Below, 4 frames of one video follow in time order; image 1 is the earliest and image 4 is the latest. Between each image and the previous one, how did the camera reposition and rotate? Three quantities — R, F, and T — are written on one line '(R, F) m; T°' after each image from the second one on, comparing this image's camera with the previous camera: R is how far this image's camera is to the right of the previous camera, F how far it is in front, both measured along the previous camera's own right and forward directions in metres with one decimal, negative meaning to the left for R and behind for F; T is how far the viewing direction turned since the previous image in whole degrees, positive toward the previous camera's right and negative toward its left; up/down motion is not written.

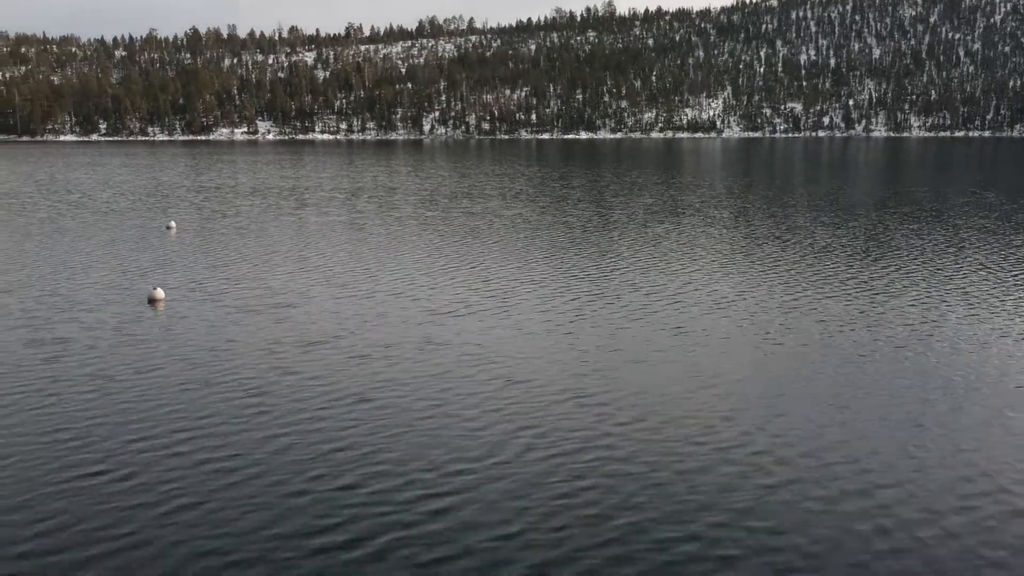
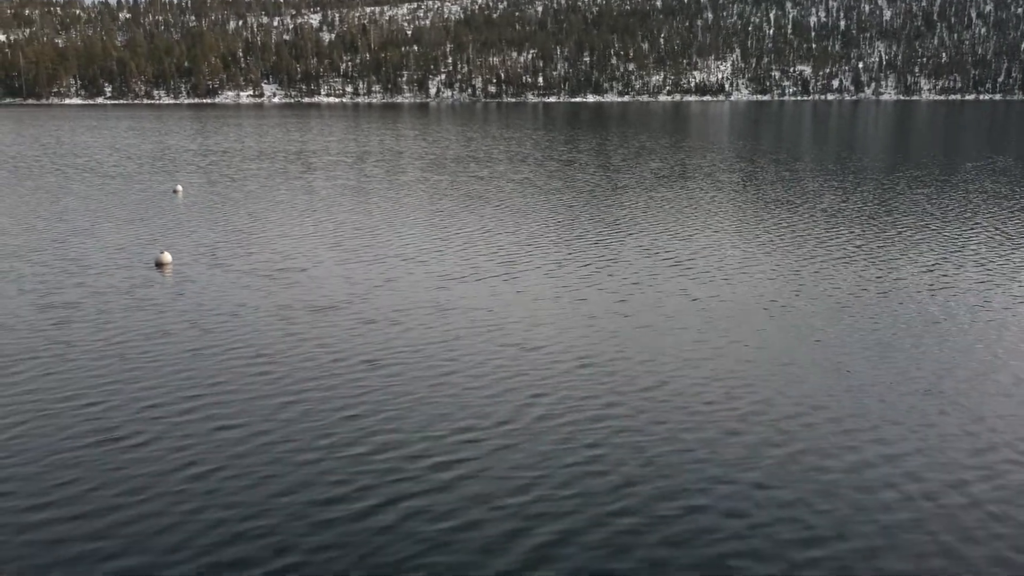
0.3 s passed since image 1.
(-0.1, -0.1) m; 0°
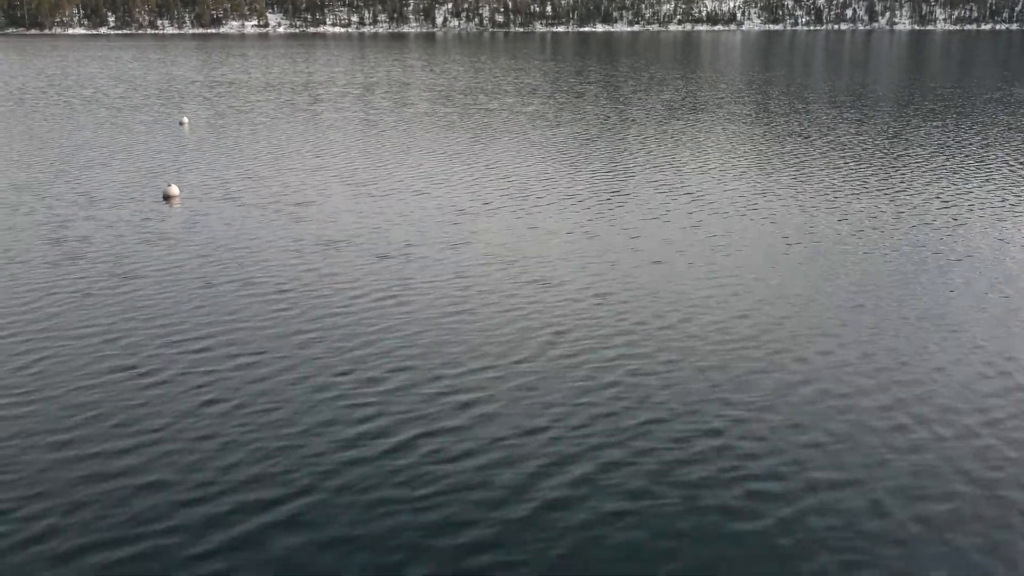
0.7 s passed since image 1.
(-0.2, -0.2) m; 0°
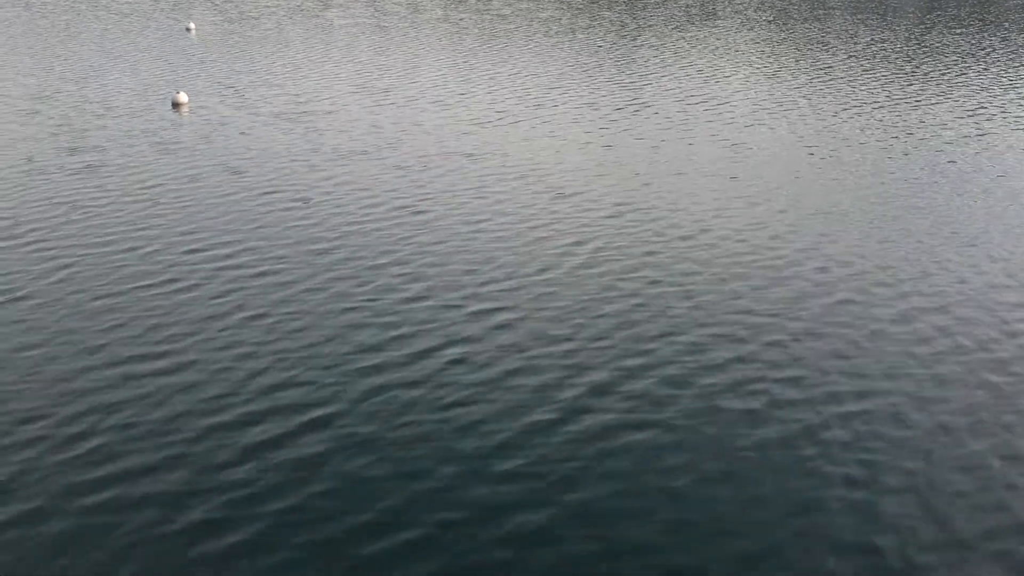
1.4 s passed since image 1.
(-0.4, +0.1) m; -1°
